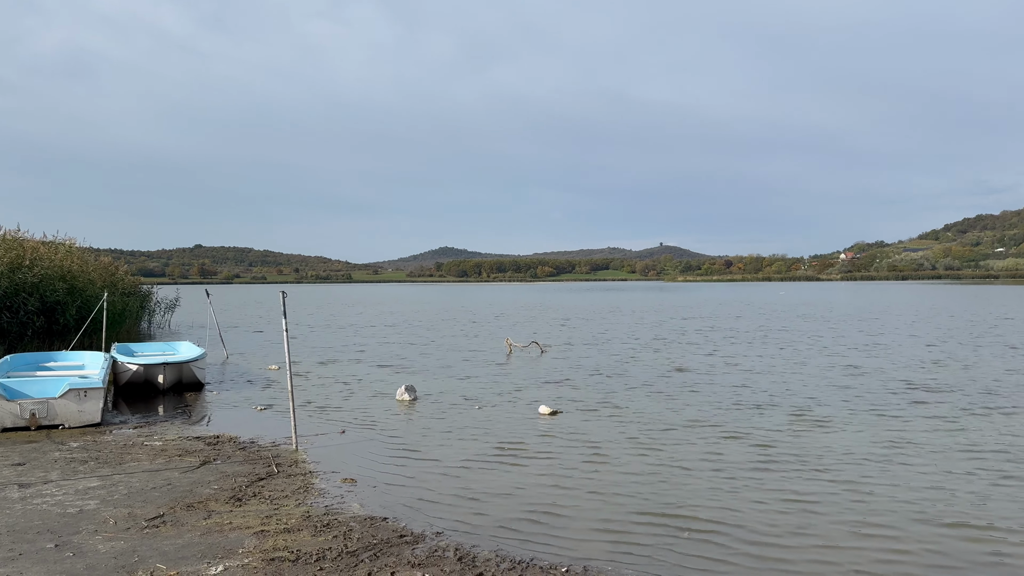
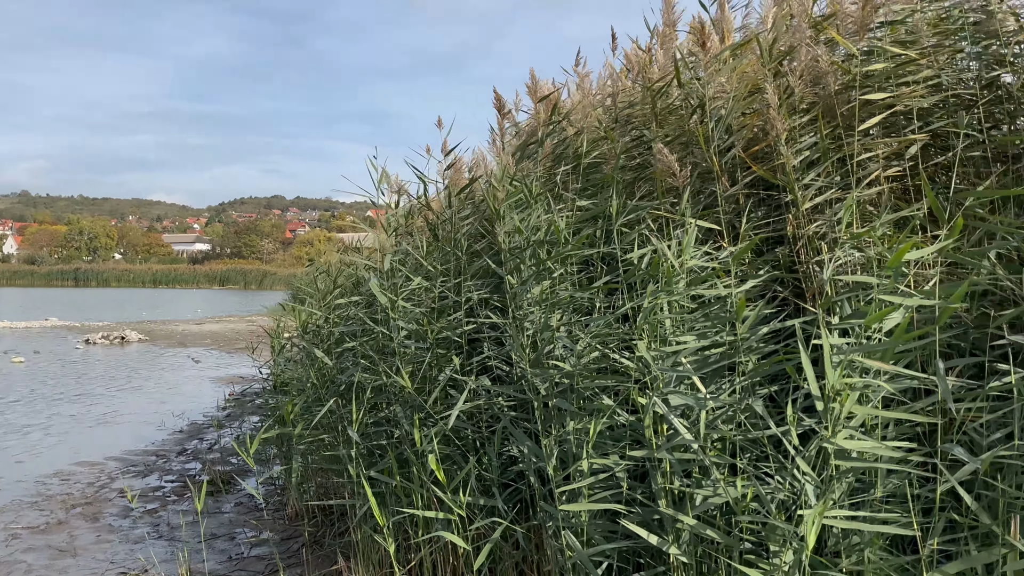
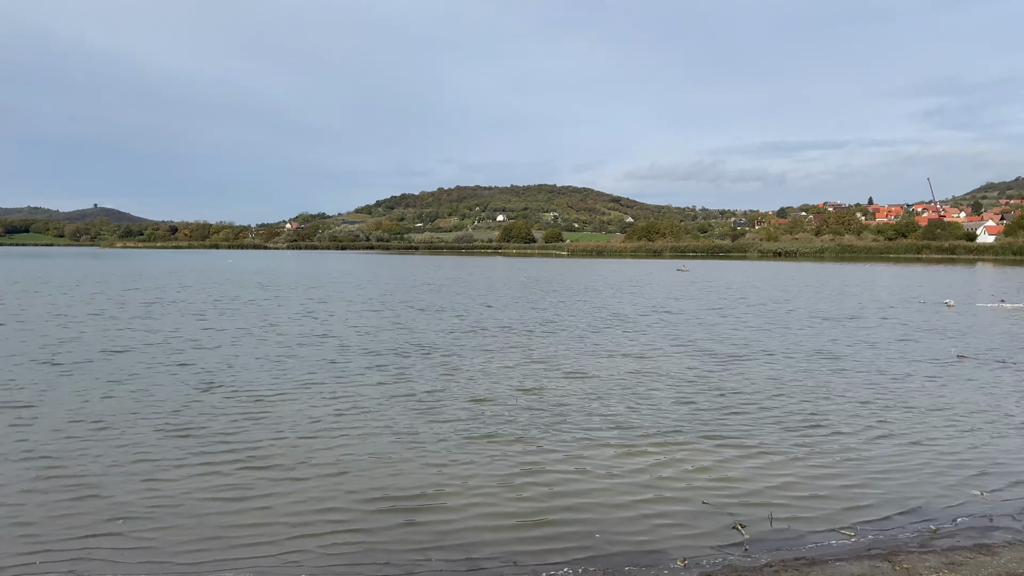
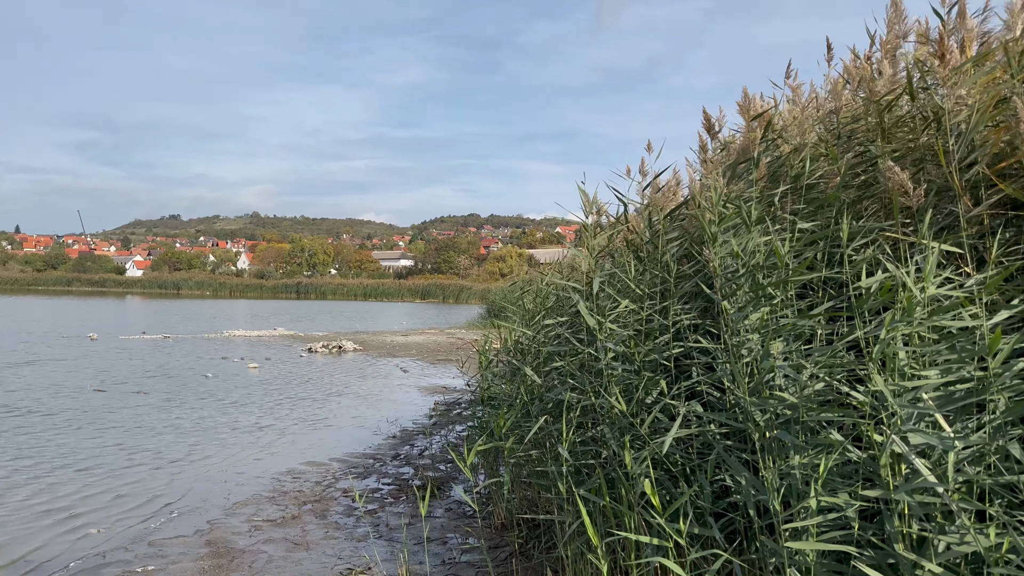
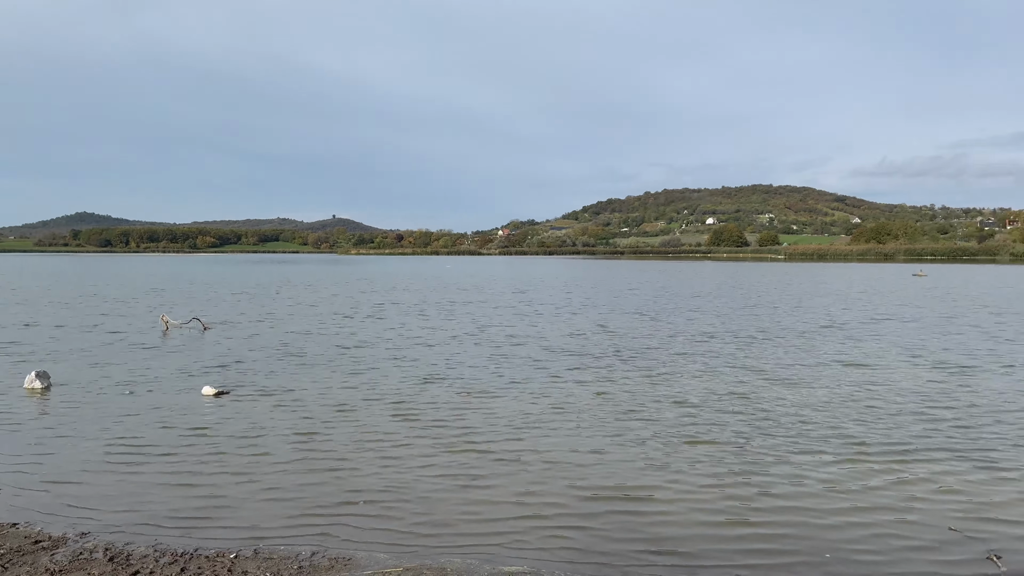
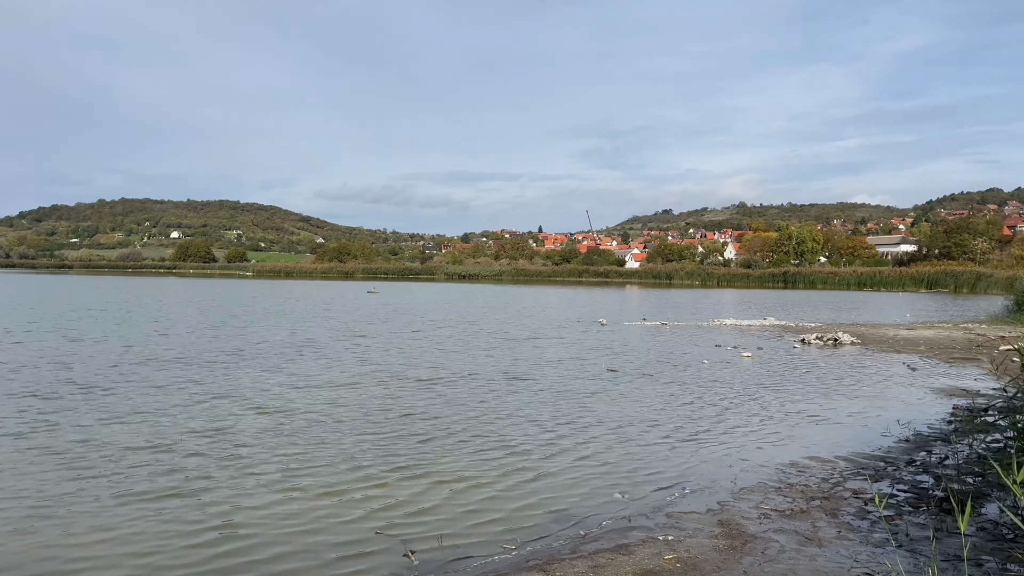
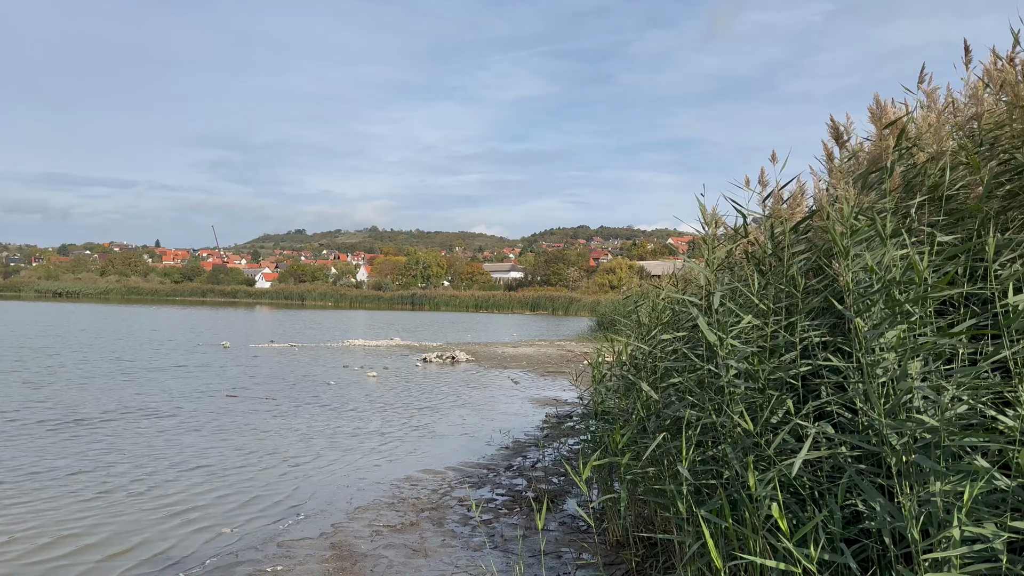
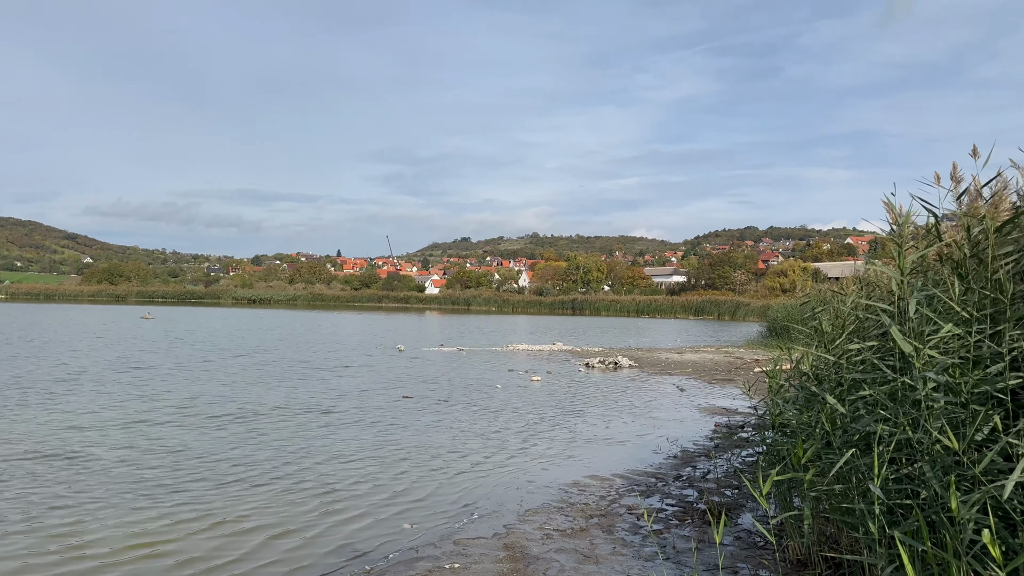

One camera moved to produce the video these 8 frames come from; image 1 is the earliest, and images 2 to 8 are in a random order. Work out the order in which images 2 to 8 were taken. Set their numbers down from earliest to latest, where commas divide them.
5, 3, 6, 8, 7, 4, 2
